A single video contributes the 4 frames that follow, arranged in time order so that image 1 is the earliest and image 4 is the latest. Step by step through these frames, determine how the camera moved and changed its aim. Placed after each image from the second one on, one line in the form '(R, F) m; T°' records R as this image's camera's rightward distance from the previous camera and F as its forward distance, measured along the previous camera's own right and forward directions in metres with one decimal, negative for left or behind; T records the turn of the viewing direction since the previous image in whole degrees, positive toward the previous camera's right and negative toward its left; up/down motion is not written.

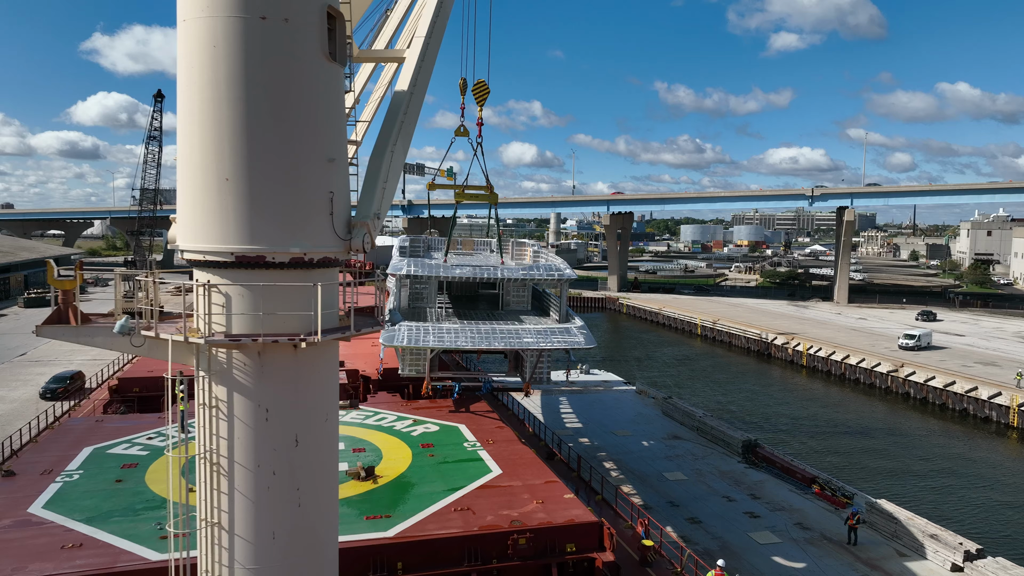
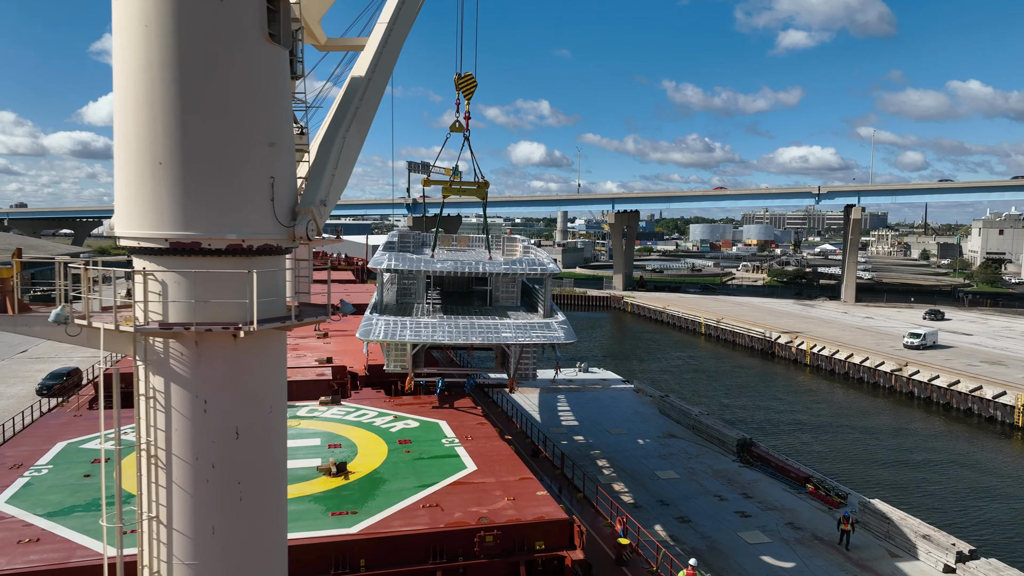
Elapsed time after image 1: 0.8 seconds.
(+0.6, +0.2) m; -1°
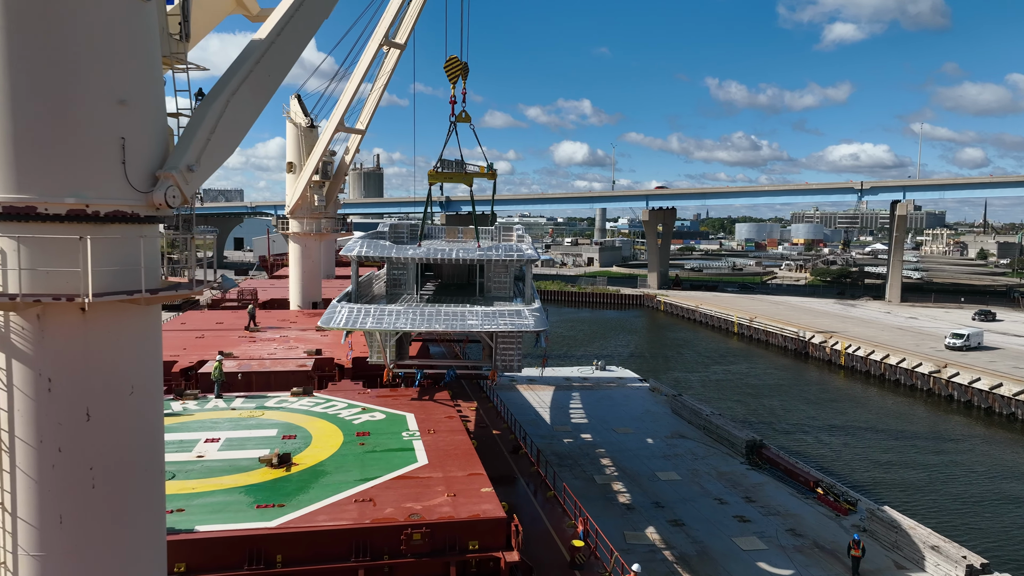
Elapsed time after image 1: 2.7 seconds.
(+1.5, +0.7) m; -3°
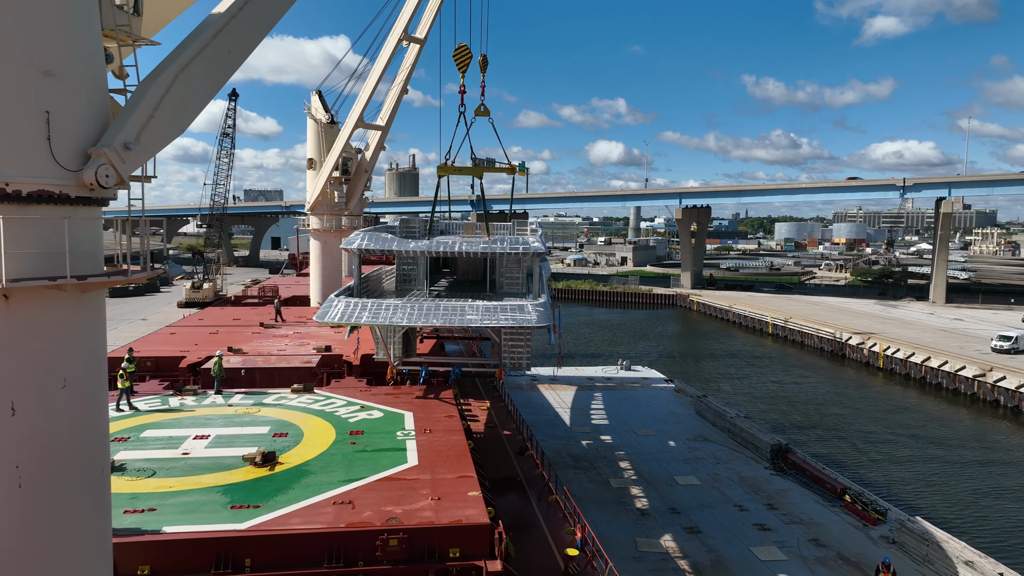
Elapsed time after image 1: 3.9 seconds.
(+0.7, +0.6) m; -3°
